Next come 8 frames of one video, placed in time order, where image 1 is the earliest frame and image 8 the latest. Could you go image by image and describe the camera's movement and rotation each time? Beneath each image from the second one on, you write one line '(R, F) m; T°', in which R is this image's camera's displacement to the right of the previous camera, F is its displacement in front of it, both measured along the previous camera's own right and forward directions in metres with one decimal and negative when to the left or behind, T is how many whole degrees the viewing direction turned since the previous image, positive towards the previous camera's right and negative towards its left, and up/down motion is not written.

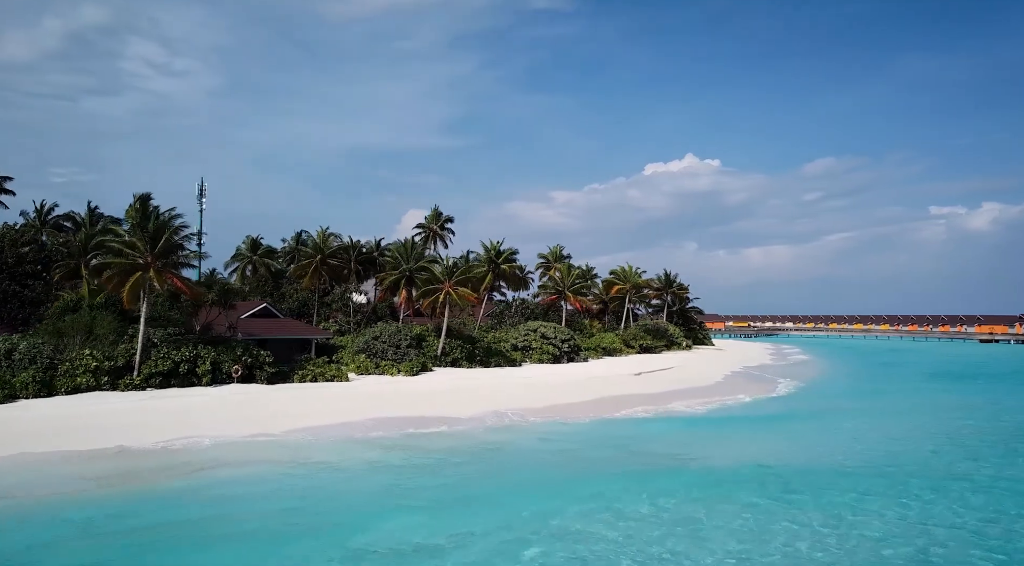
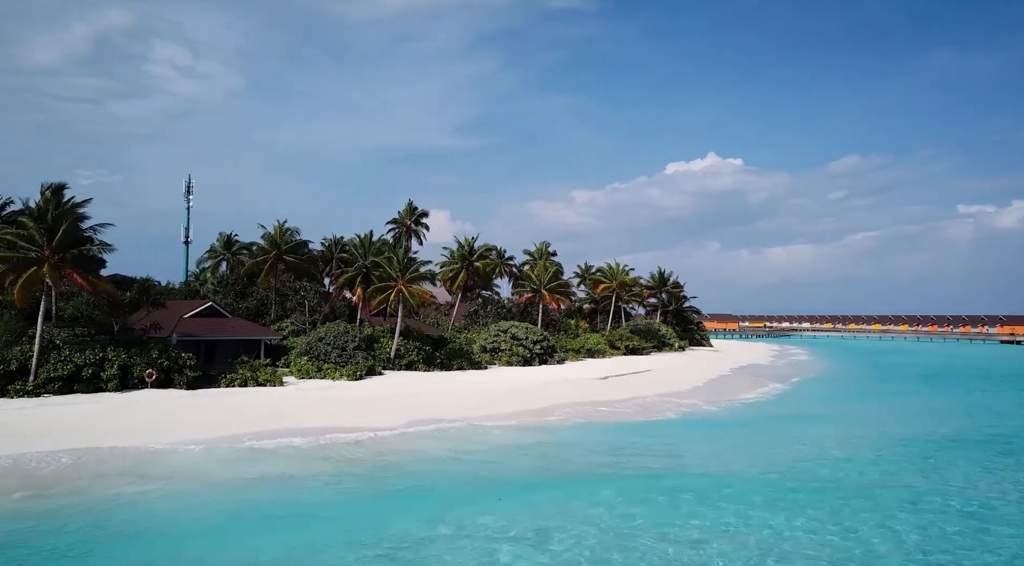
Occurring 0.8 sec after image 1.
(+2.7, +2.4) m; -1°
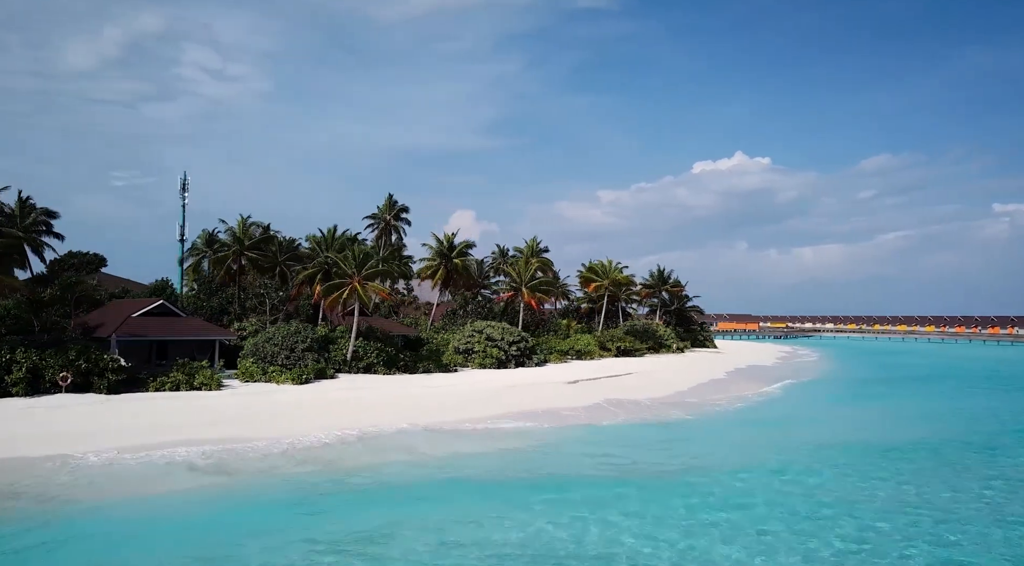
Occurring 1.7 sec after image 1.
(+2.5, +2.3) m; -2°
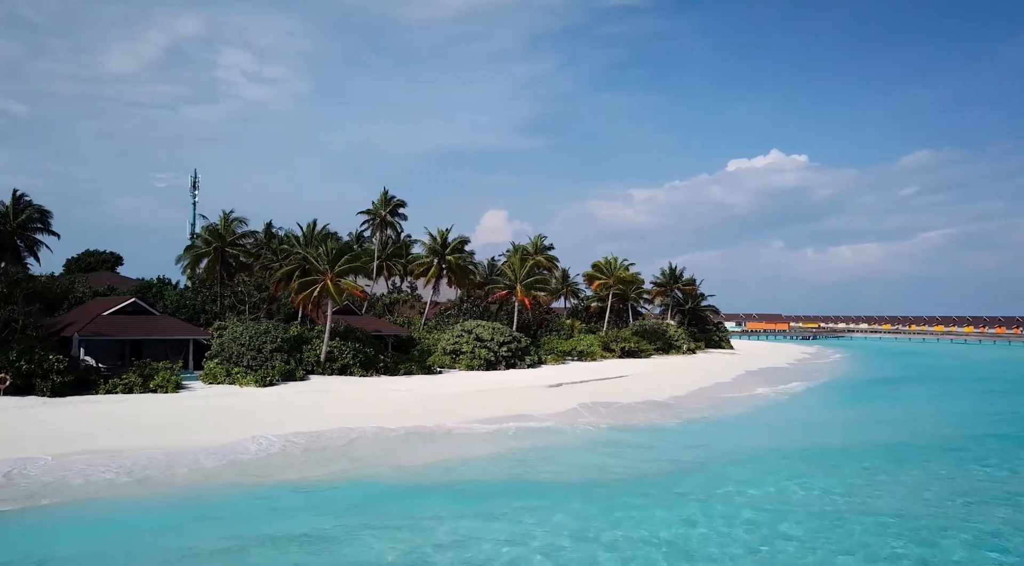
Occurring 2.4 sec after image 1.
(+2.0, +1.9) m; -2°
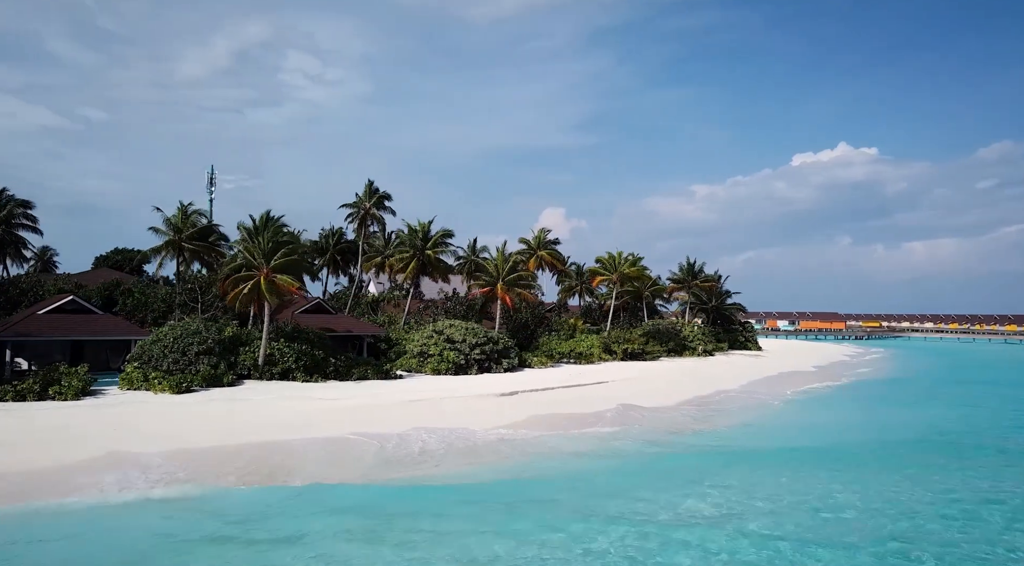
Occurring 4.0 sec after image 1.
(+3.7, +3.5) m; -4°
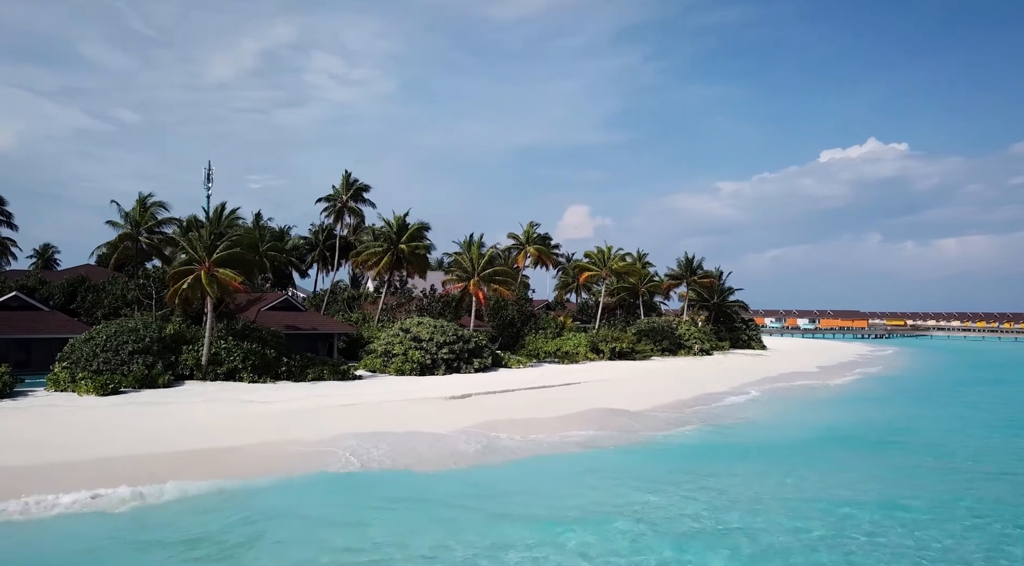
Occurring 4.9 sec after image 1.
(+2.3, +1.9) m; -2°
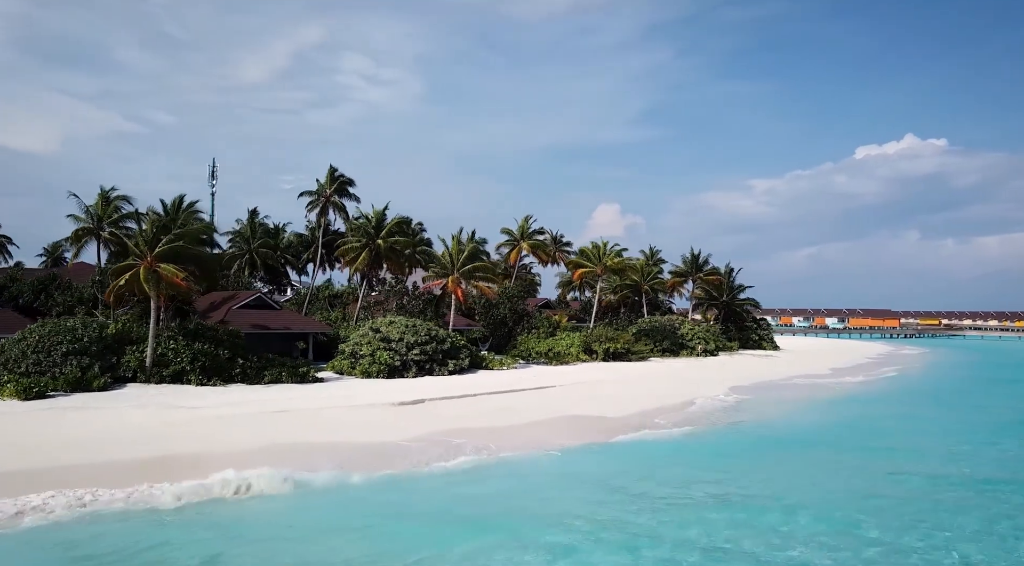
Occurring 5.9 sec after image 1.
(+2.1, +2.1) m; -2°
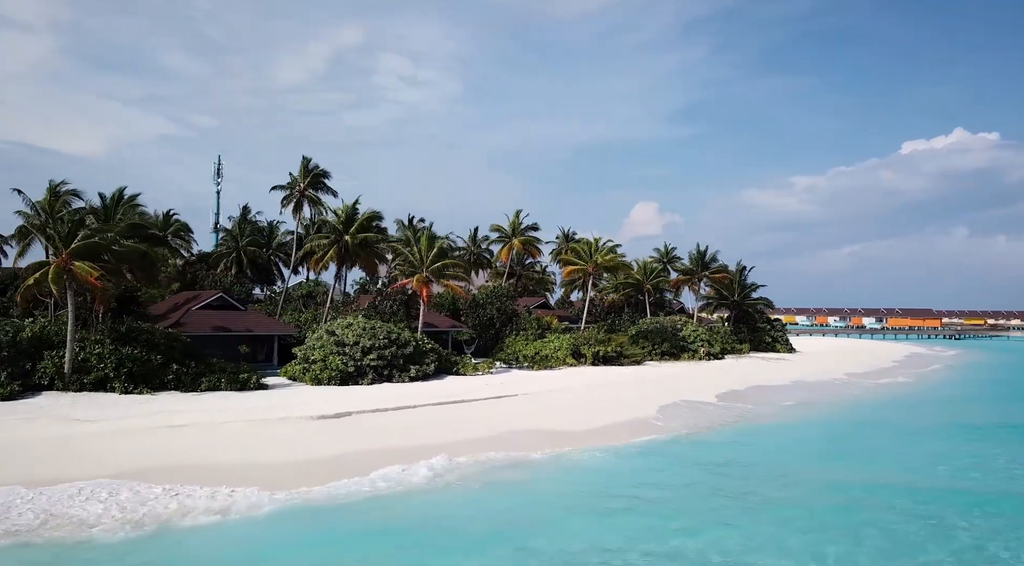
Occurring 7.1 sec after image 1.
(+2.6, +2.6) m; -3°
